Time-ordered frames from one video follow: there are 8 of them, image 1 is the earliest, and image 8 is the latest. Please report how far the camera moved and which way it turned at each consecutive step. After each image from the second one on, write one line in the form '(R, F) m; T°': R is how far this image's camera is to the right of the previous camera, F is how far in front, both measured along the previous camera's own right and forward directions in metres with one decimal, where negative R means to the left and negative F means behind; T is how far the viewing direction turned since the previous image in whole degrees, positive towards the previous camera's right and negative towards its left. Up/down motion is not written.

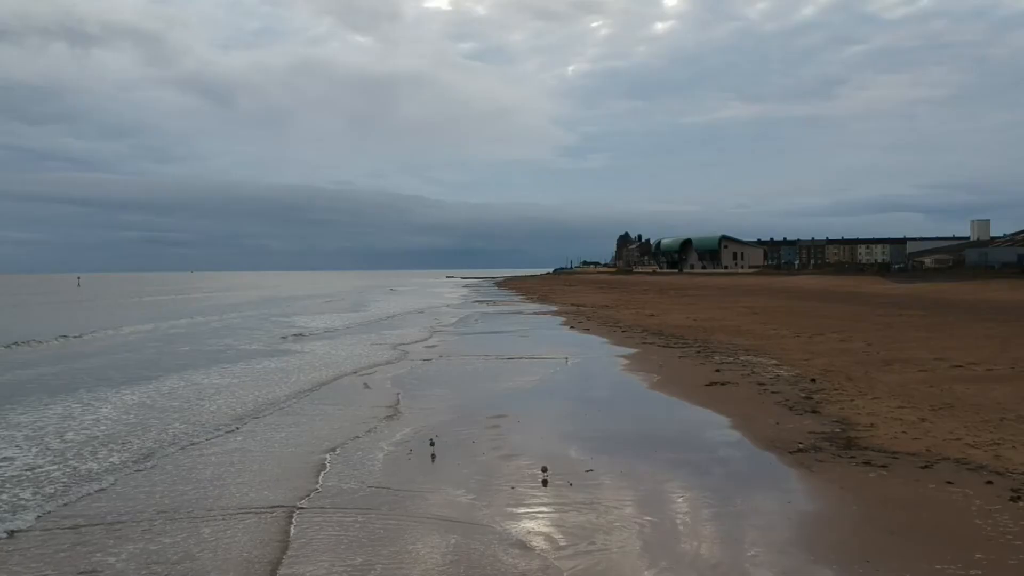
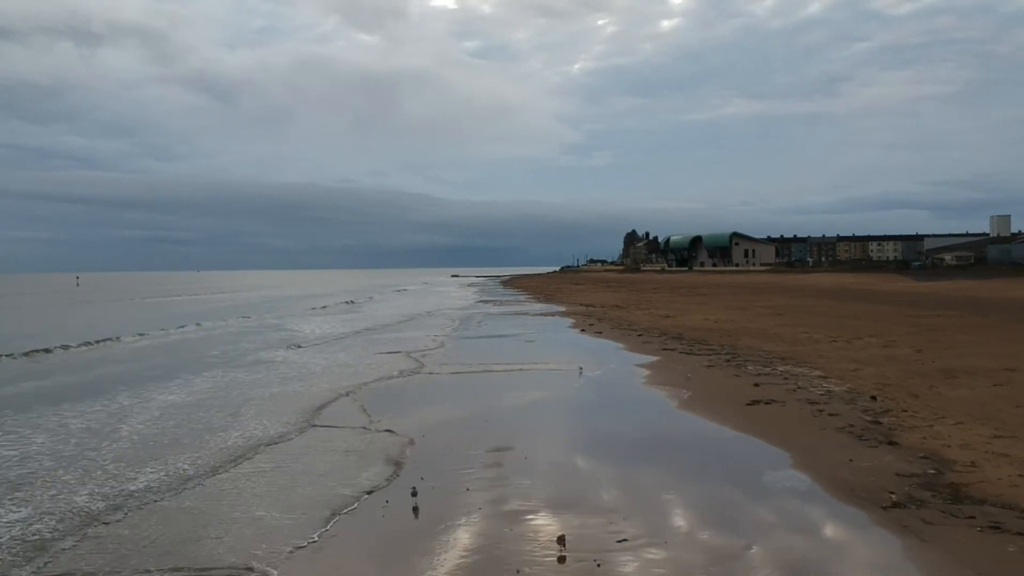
(0.0, +1.6) m; -1°
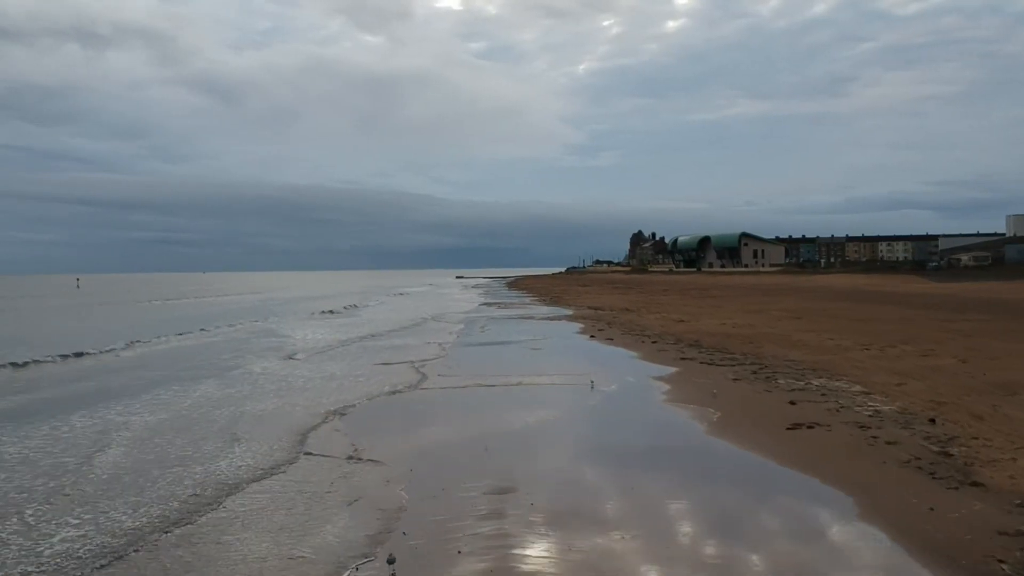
(0.0, +1.2) m; 0°
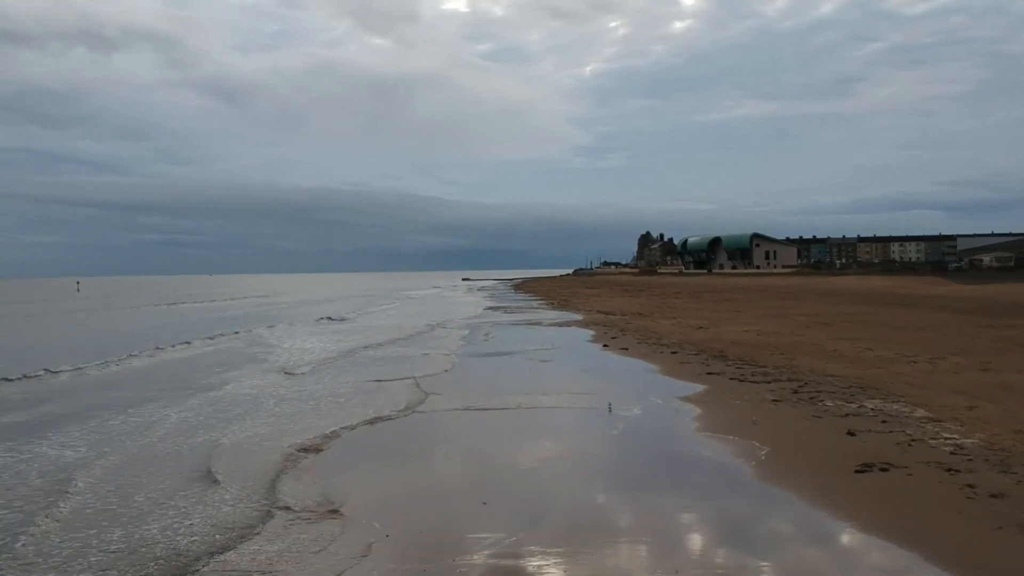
(0.0, +1.5) m; -1°
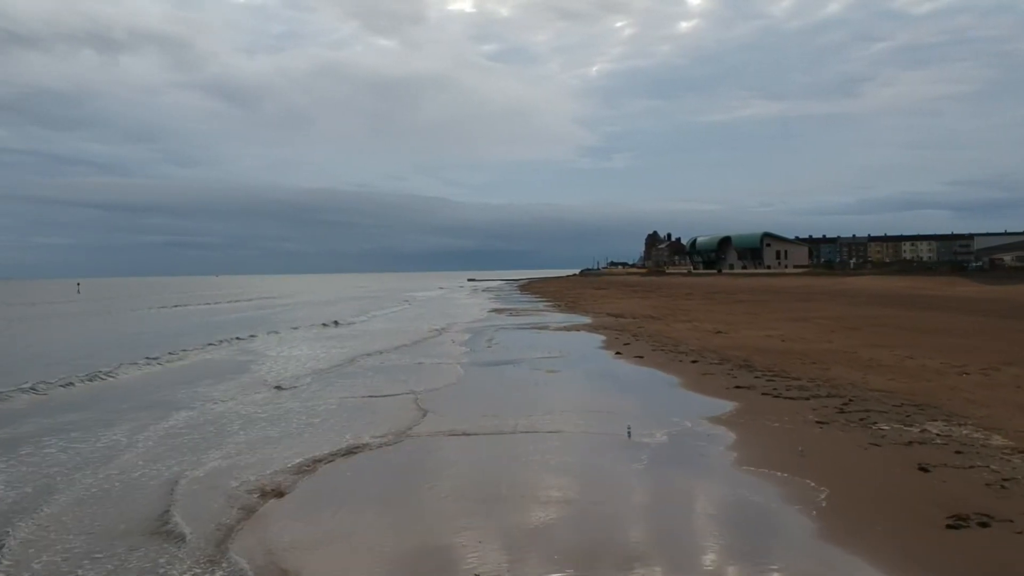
(0.0, +1.3) m; -1°
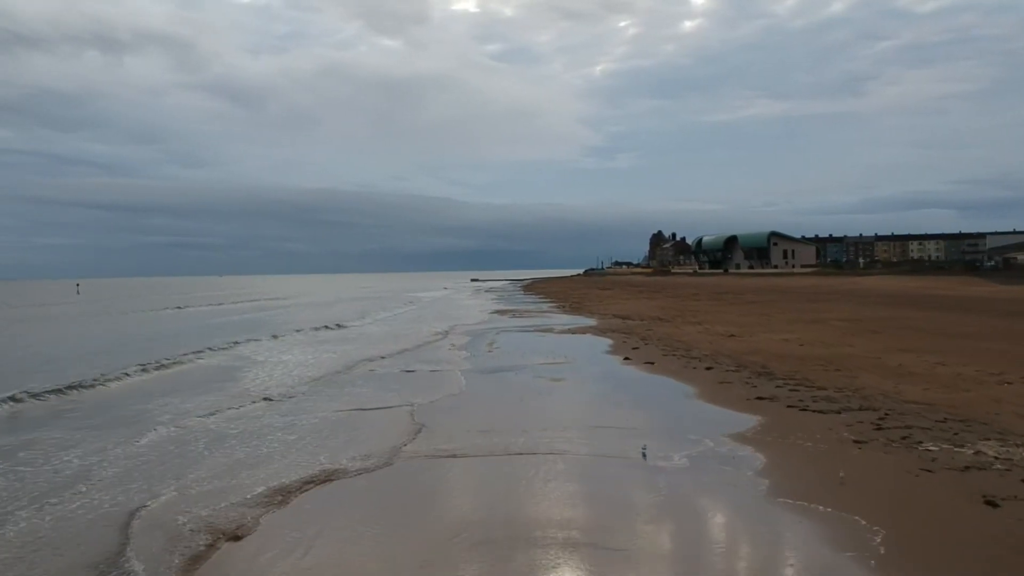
(0.0, +0.9) m; 0°
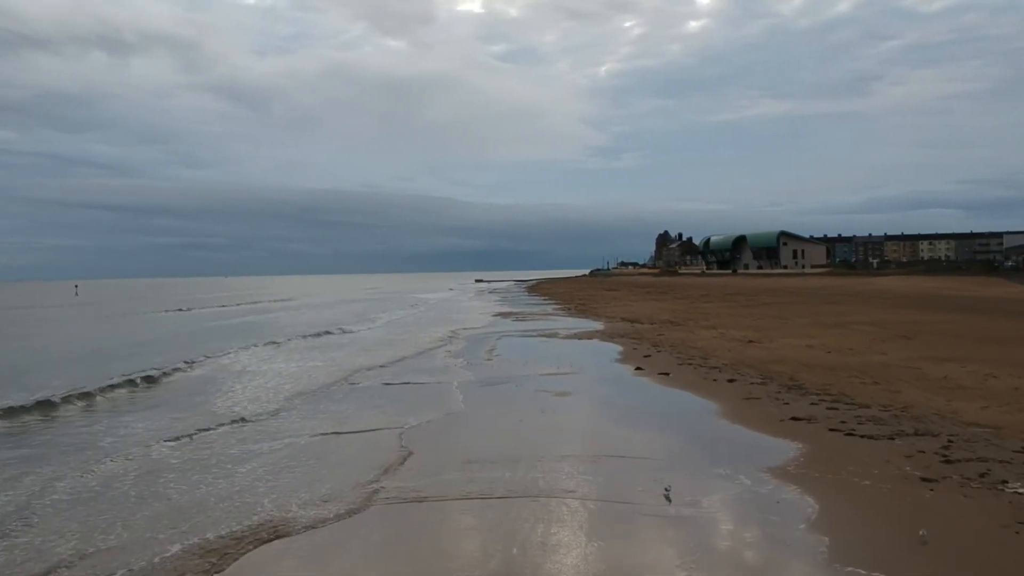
(+0.1, +1.3) m; 0°
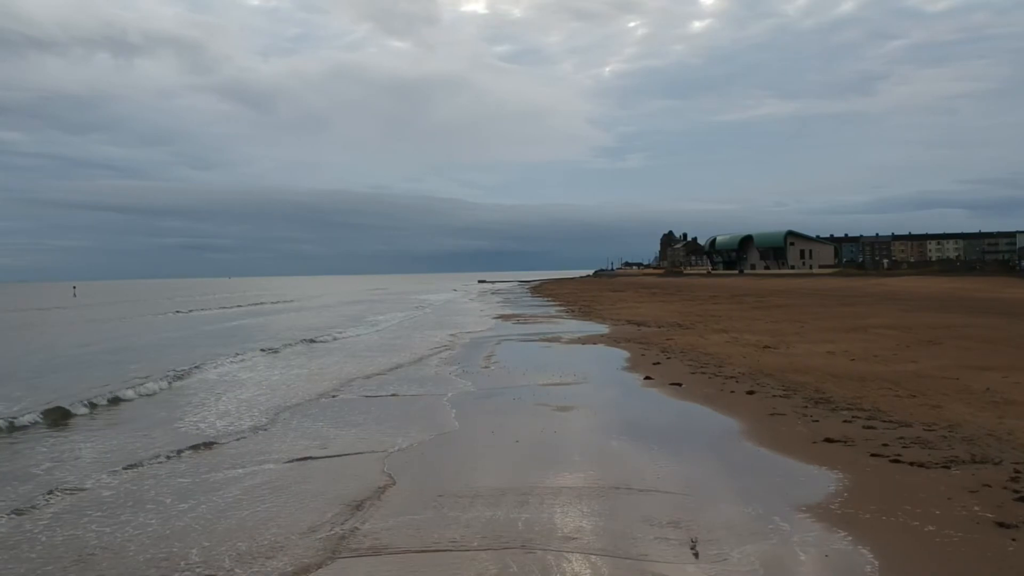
(+0.1, +1.1) m; 0°
